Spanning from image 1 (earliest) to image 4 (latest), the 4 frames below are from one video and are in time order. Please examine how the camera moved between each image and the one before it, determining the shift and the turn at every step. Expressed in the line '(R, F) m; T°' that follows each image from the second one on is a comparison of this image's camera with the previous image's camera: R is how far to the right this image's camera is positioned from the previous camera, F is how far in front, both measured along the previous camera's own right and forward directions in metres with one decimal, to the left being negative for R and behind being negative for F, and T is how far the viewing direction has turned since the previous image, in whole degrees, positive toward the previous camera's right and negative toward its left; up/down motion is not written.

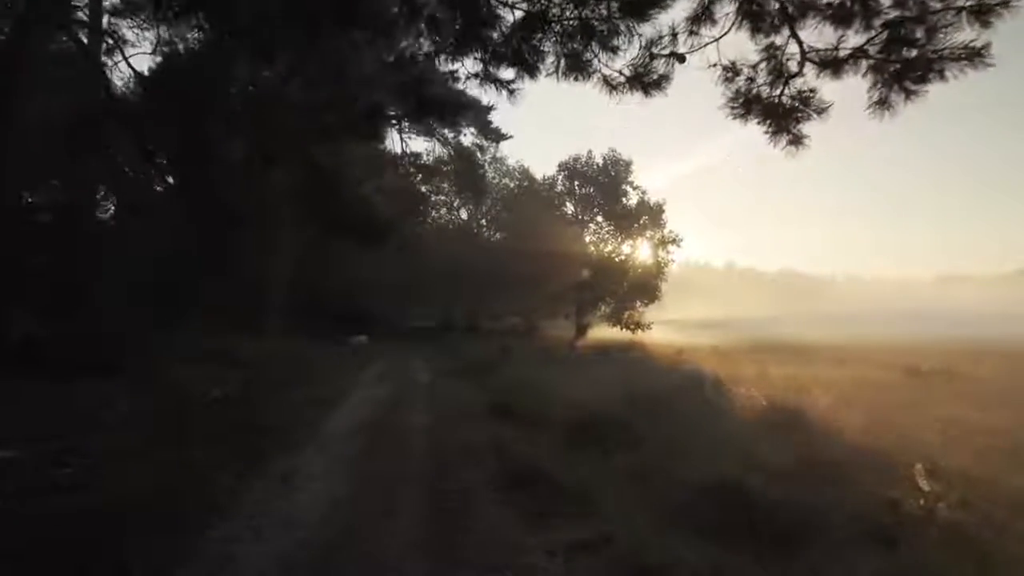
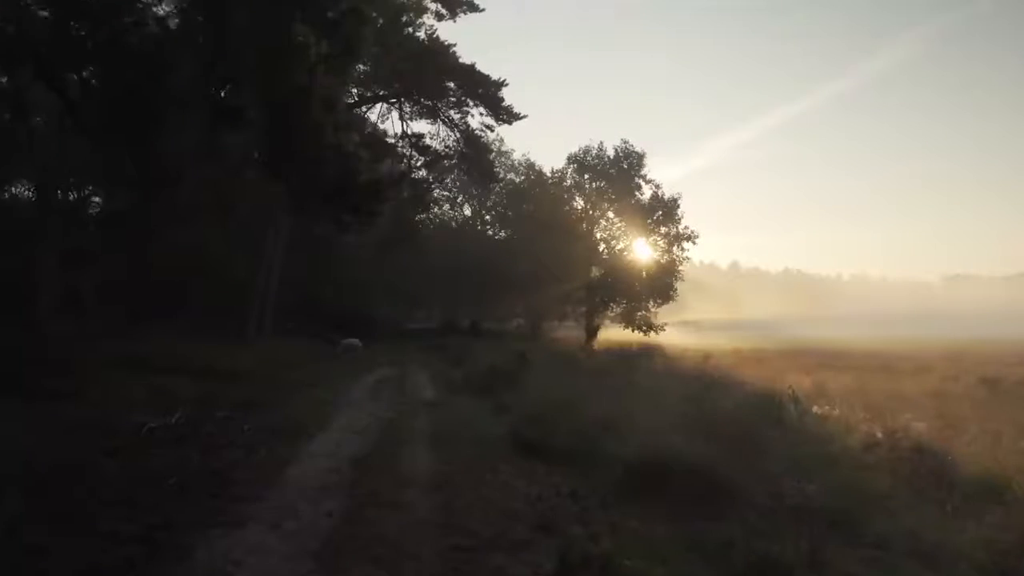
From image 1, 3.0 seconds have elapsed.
(-0.1, +1.2) m; 0°
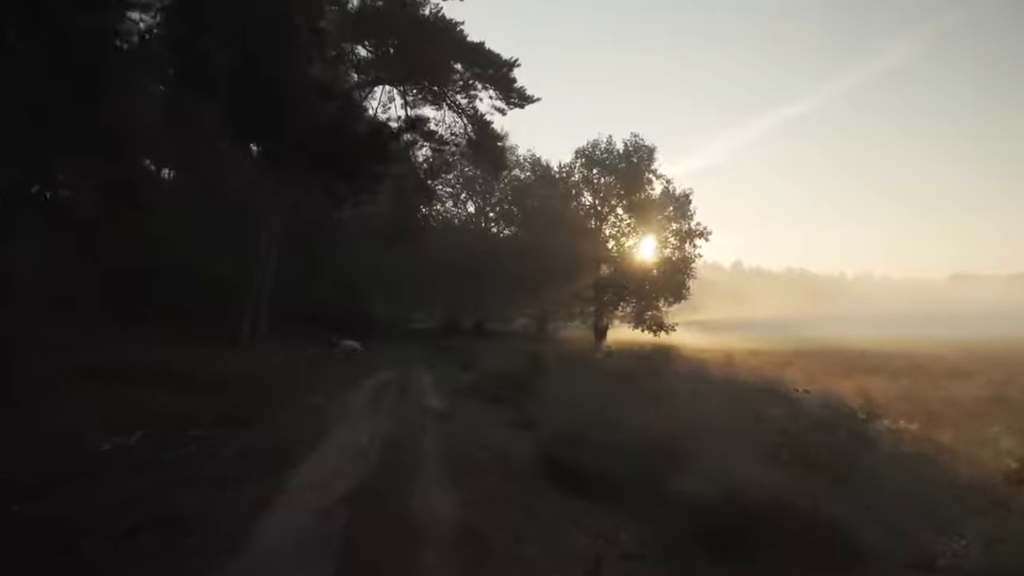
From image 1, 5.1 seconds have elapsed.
(-0.1, +0.7) m; 0°
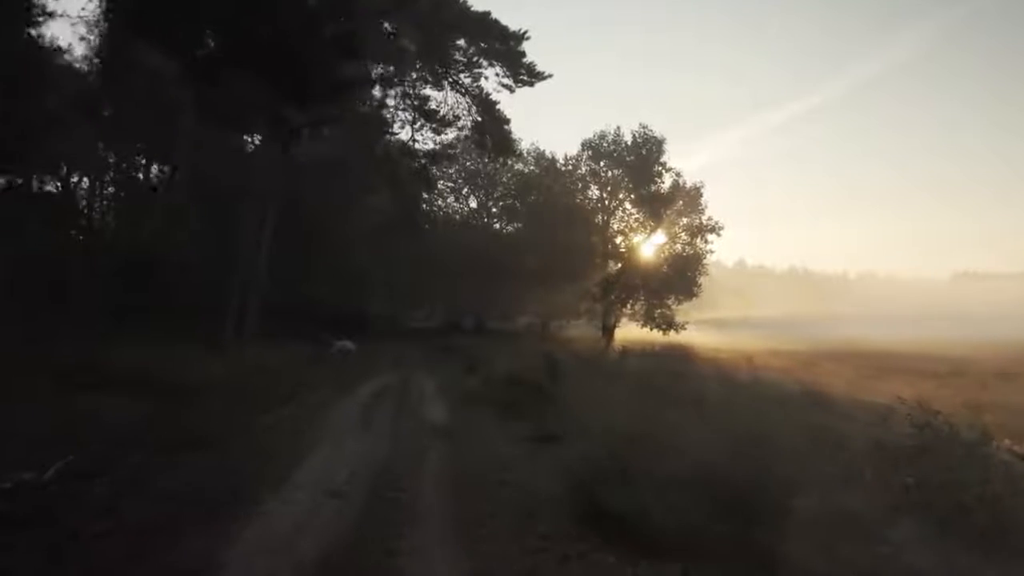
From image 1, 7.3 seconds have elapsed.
(-0.1, +0.8) m; 0°
